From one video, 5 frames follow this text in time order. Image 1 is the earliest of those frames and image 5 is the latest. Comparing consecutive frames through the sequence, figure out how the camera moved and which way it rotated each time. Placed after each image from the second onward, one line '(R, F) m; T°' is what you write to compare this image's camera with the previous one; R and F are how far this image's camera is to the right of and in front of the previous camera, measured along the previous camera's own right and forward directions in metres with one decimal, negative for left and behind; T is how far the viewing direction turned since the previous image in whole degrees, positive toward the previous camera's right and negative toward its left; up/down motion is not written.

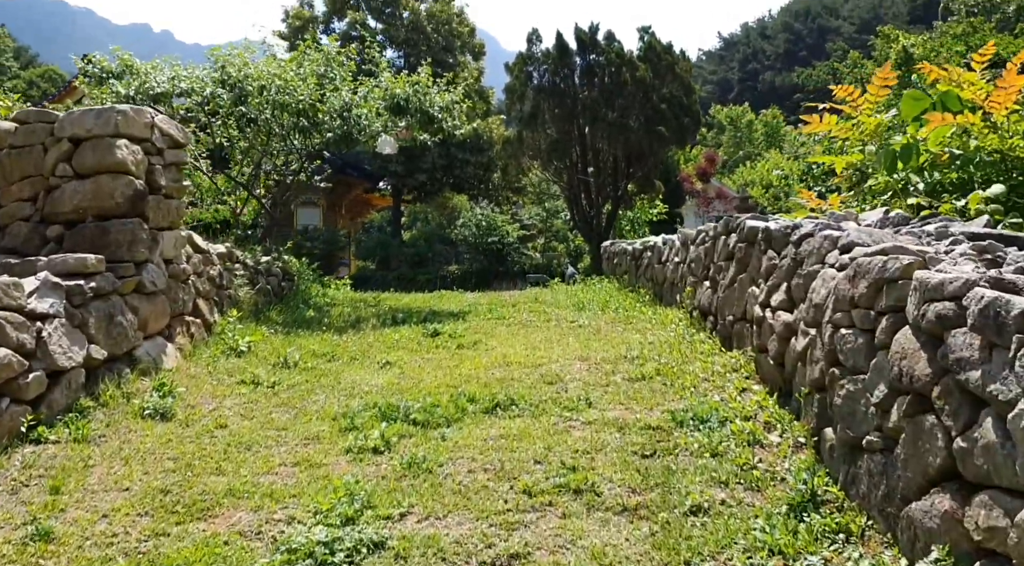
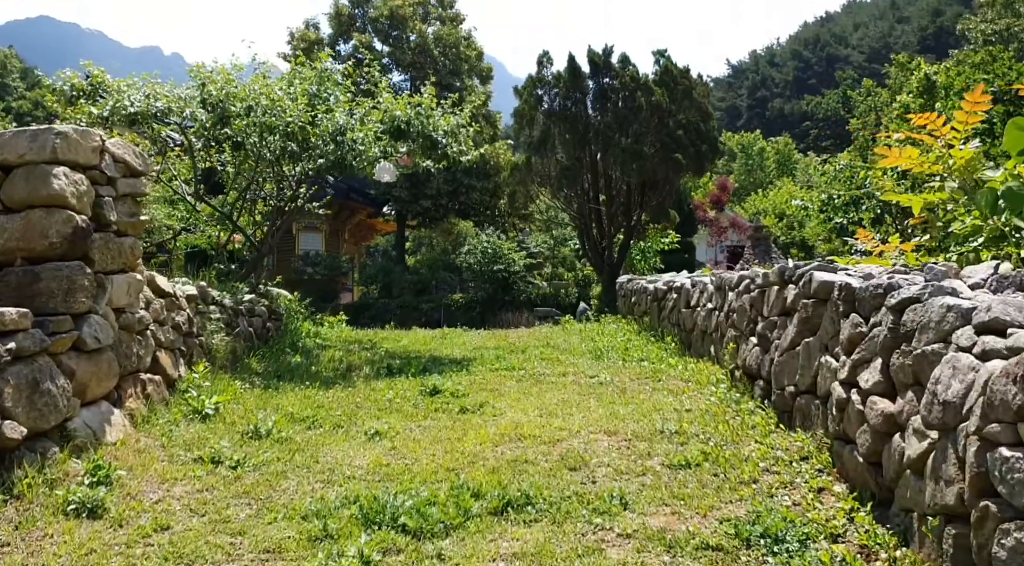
(-0.1, +1.0) m; 0°
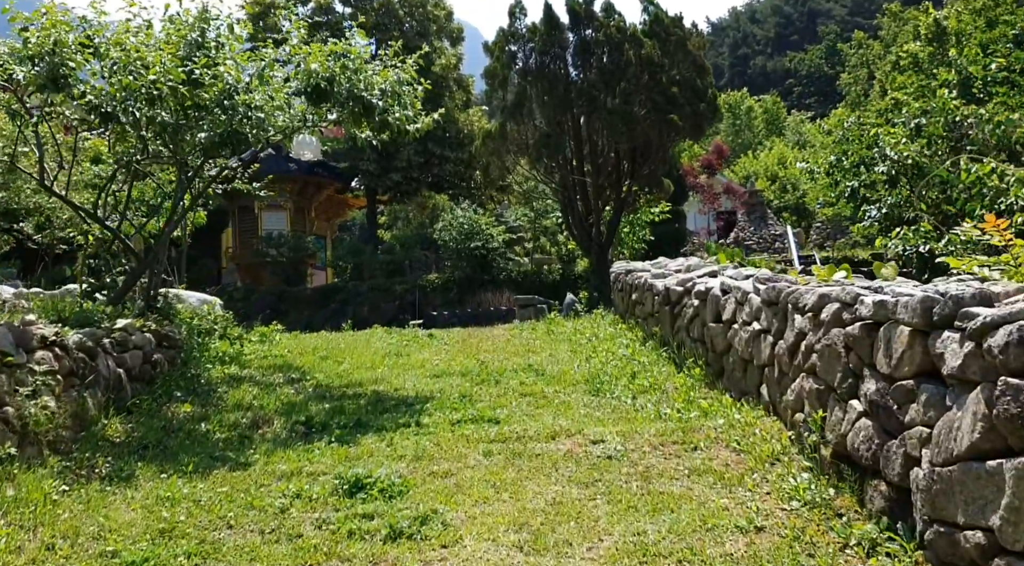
(+0.1, +2.2) m; +1°
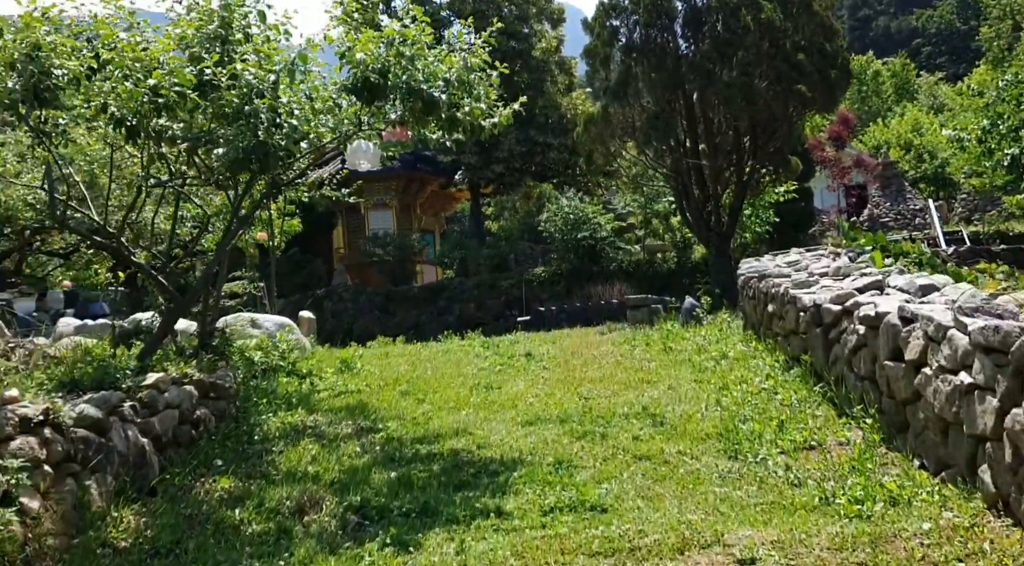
(+0.1, +1.3) m; -7°
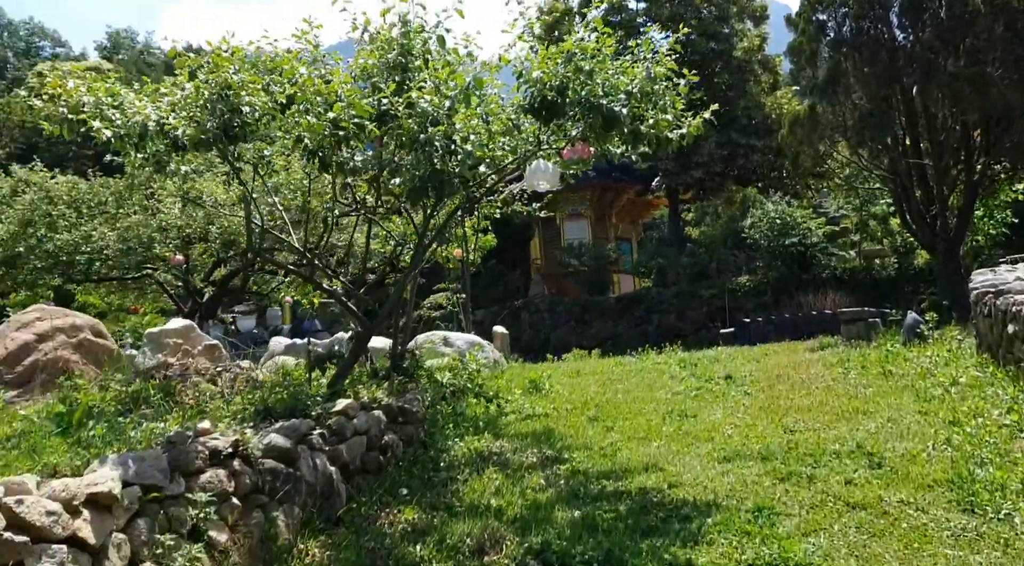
(+0.1, +0.3) m; -12°
